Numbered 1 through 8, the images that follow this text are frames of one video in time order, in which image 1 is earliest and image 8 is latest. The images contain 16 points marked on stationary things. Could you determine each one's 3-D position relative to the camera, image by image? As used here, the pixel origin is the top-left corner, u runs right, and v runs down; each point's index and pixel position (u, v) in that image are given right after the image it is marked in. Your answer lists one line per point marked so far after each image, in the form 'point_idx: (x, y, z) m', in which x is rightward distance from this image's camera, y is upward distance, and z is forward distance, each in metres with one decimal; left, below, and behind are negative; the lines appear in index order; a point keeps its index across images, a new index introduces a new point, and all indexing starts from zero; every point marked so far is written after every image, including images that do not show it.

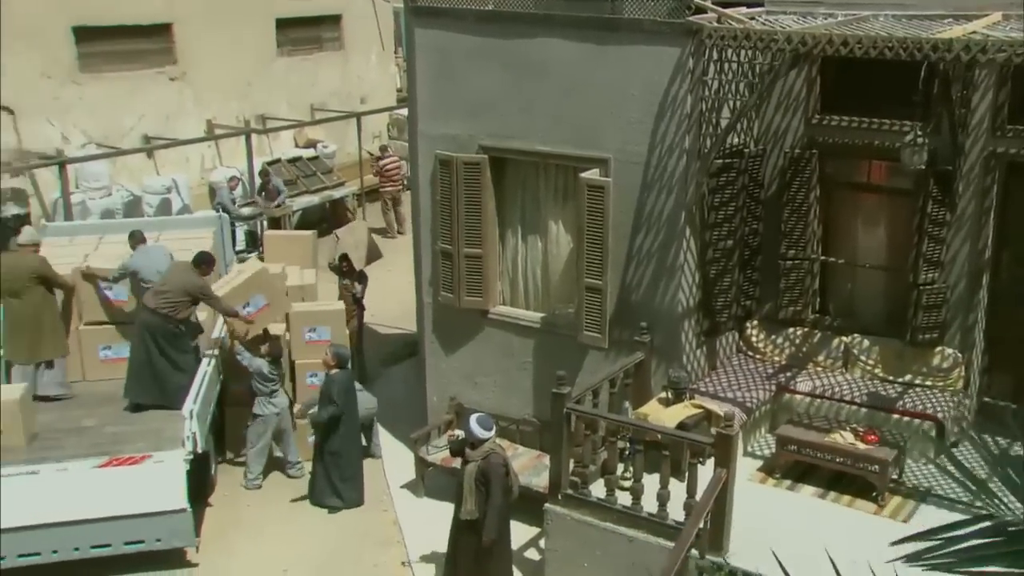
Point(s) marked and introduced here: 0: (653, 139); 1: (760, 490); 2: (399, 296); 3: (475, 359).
0: (+0.9, +1.0, +7.2) m
1: (+1.6, -1.3, +7.1) m
2: (-1.6, -0.1, +14.8) m
3: (-0.3, -0.6, +8.7) m
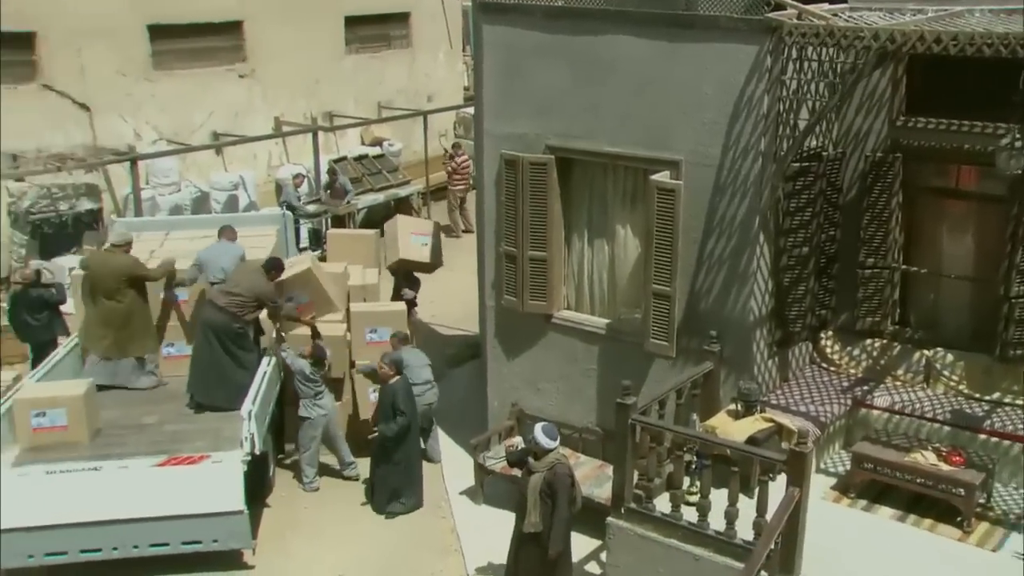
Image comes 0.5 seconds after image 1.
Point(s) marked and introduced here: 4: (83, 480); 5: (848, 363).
0: (+1.4, +1.0, +6.9) m
1: (+2.0, -1.4, +6.8) m
2: (-0.7, -0.1, +14.7) m
3: (+0.2, -0.6, +8.5) m
4: (-3.0, -1.3, +7.4) m
5: (+2.5, -0.6, +7.9) m
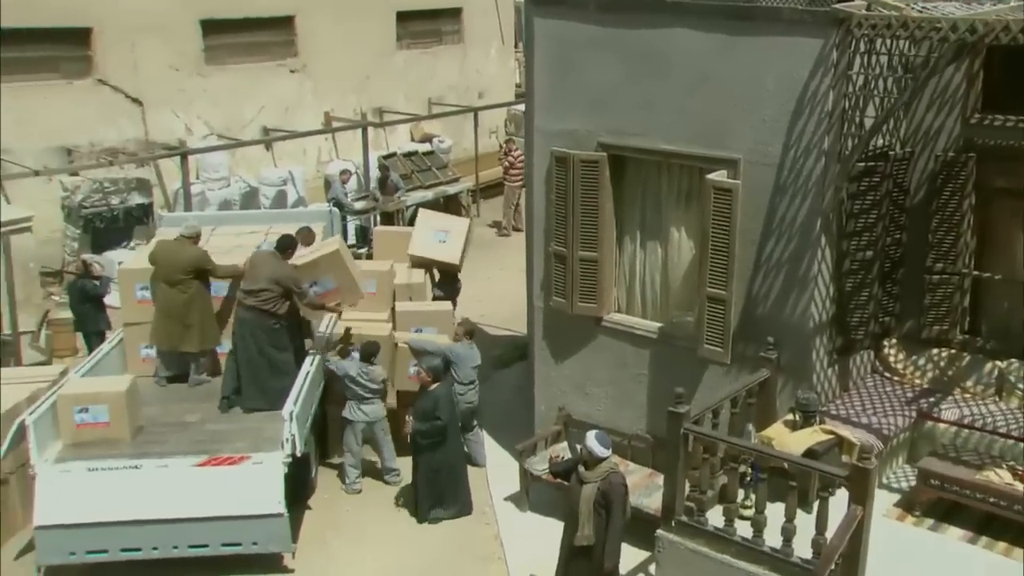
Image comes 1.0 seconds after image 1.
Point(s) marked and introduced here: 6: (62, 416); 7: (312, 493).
0: (+1.7, +0.9, +6.6) m
1: (+2.3, -1.4, +6.5) m
2: (0.0, -0.1, +14.5) m
3: (+0.6, -0.6, +8.3) m
4: (-2.6, -1.3, +7.3) m
5: (+2.8, -0.6, +7.6) m
6: (-3.2, -0.9, +7.6) m
7: (-1.6, -1.7, +8.8) m
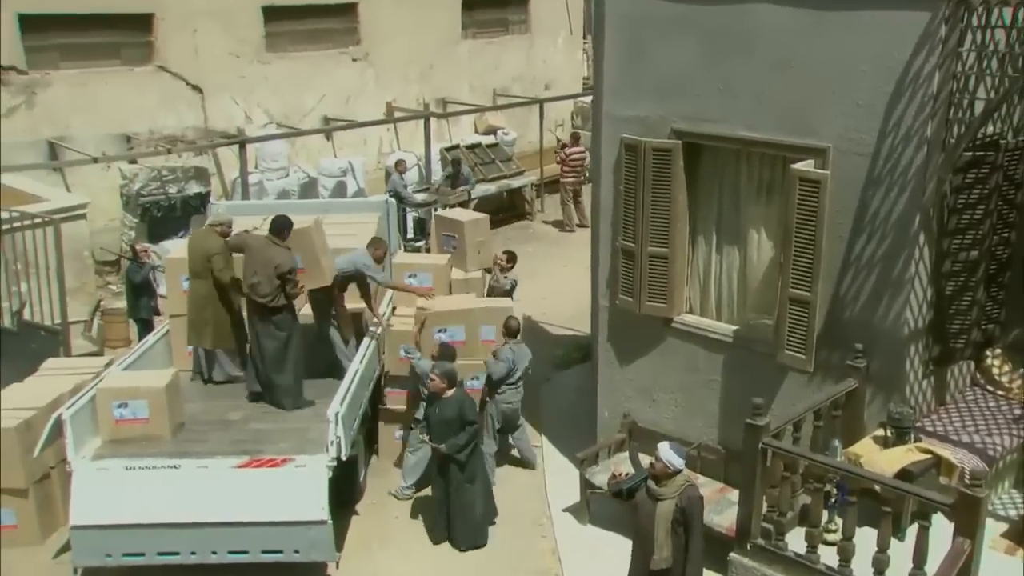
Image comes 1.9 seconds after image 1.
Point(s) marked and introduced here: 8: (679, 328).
0: (+2.1, +0.9, +6.0) m
1: (+2.6, -1.5, +5.8) m
2: (+0.8, -0.1, +13.9) m
3: (+1.0, -0.6, +7.7) m
4: (-2.3, -1.2, +6.9) m
5: (+3.2, -0.6, +6.9) m
6: (-2.8, -0.8, +7.2) m
7: (-1.2, -1.6, +8.3) m
8: (+1.2, -0.3, +7.4) m
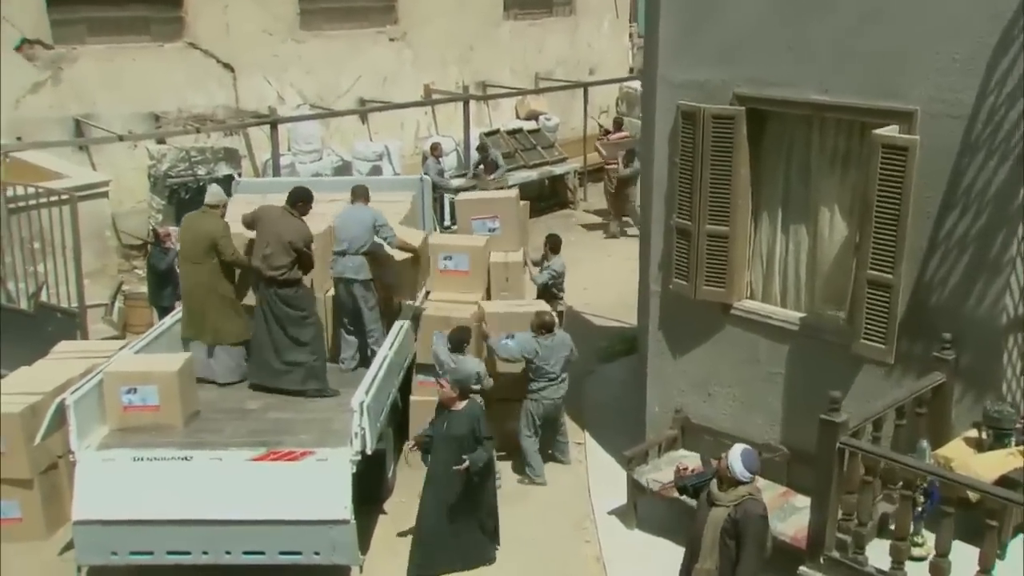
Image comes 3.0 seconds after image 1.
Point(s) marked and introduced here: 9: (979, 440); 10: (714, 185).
0: (+2.3, +1.0, +5.3) m
1: (+2.8, -1.4, +5.1) m
2: (+1.3, 0.0, +13.2) m
3: (+1.3, -0.5, +7.0) m
4: (-2.0, -1.1, +6.4) m
5: (+3.5, -0.5, +6.1) m
6: (-2.5, -0.7, +6.7) m
7: (-0.9, -1.5, +7.7) m
8: (+1.4, -0.2, +6.7) m
9: (+2.3, -0.7, +5.3) m
10: (+1.2, +0.6, +6.5) m
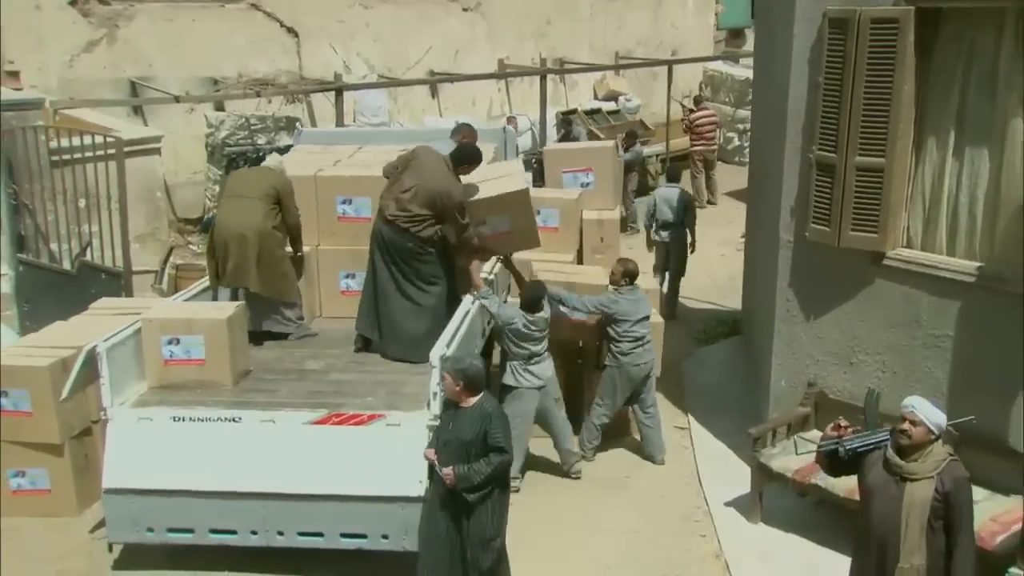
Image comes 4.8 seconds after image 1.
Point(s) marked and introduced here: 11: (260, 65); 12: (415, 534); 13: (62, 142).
0: (+2.8, +1.3, +4.1) m
1: (+3.3, -1.1, +3.8) m
2: (+2.2, +0.2, +12.1) m
3: (+1.9, -0.2, +5.9) m
4: (-1.5, -0.7, +5.4) m
5: (+4.0, -0.3, +4.8) m
6: (-2.0, -0.3, +5.7) m
7: (-0.3, -1.2, +6.7) m
8: (+2.0, +0.1, +5.6) m
9: (+2.8, -0.5, +4.1) m
10: (+1.8, +0.9, +5.4) m
11: (-3.0, +2.7, +12.9) m
12: (-0.5, -1.2, +5.3) m
13: (-3.7, +1.2, +8.8) m
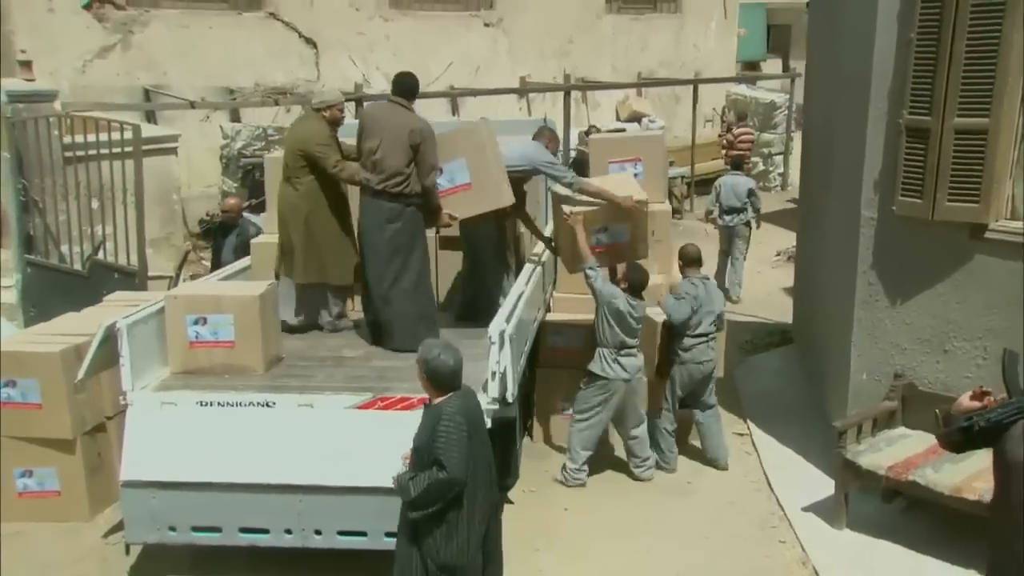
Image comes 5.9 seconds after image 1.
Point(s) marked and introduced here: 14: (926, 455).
0: (+3.1, +1.5, +3.6) m
1: (+3.6, -0.9, +3.2) m
2: (+2.5, 0.0, +11.6) m
3: (+2.2, -0.1, +5.3) m
4: (-1.2, -0.6, +4.8) m
5: (+4.3, -0.1, +4.3) m
6: (-1.7, -0.2, +5.2) m
7: (0.0, -1.1, +6.1) m
8: (+2.3, +0.2, +5.0) m
9: (+3.1, -0.3, +3.6) m
10: (+2.1, +1.0, +4.9) m
11: (-2.7, +2.5, +12.5) m
12: (-0.2, -1.1, +4.7) m
13: (-3.4, +1.2, +8.3) m
14: (+2.0, -0.8, +5.2) m
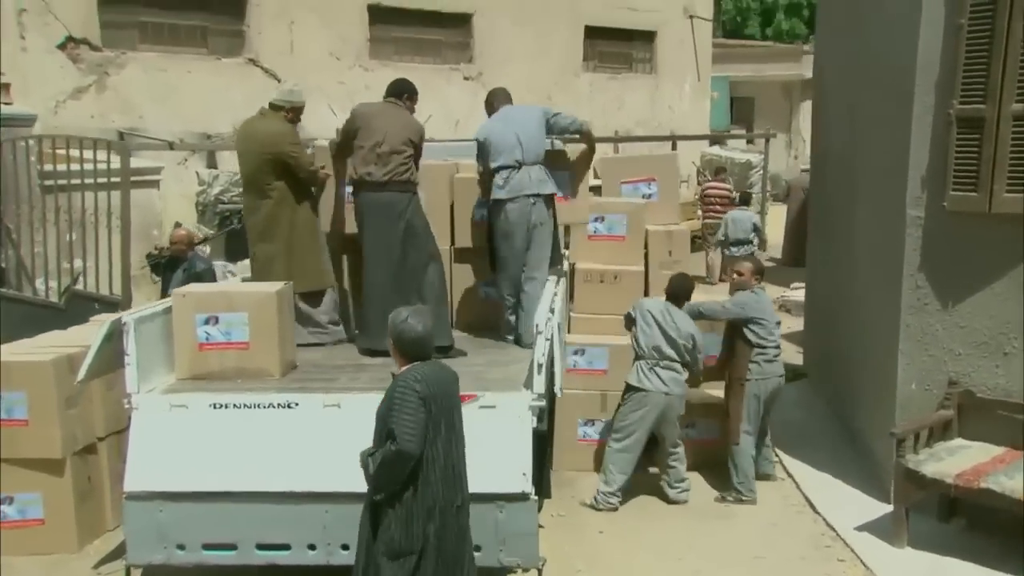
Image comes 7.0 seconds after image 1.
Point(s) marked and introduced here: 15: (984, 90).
0: (+3.4, +1.6, +3.5) m
1: (+3.8, -0.7, +3.0) m
2: (+2.4, -0.5, +11.3) m
3: (+2.3, -0.1, +5.0) m
4: (-1.0, -0.5, +4.4) m
5: (+4.5, 0.0, +4.1) m
6: (-1.5, -0.2, +4.7) m
7: (+0.2, -1.2, +5.6) m
8: (+2.5, +0.3, +4.8) m
9: (+3.3, -0.1, +3.3) m
10: (+2.3, +1.1, +4.7) m
11: (-2.9, +1.9, +12.2) m
12: (0.0, -1.0, +4.2) m
13: (-3.3, +0.9, +7.8) m
14: (+2.2, -0.8, +4.9) m
15: (+2.2, +0.9, +4.9) m
